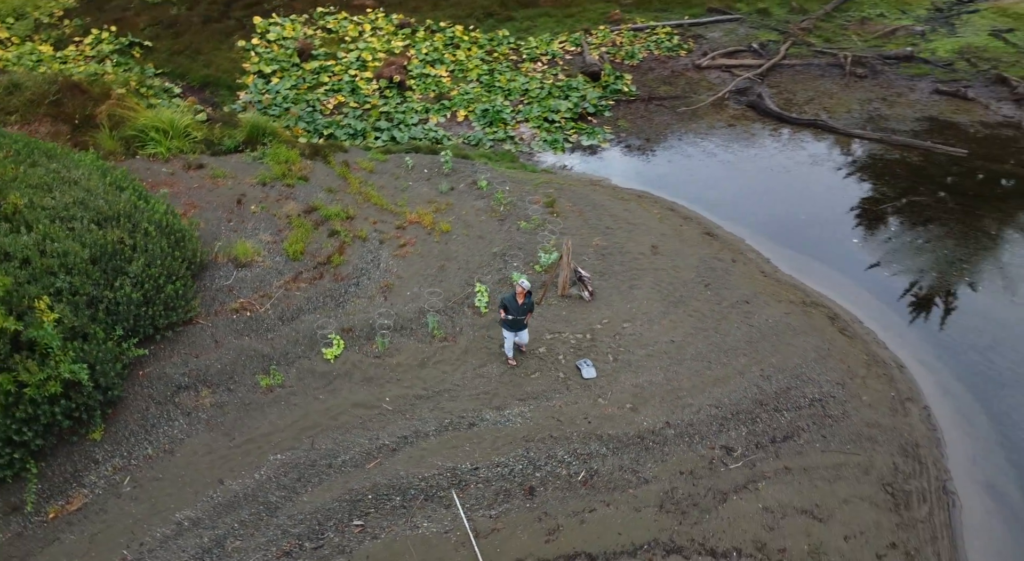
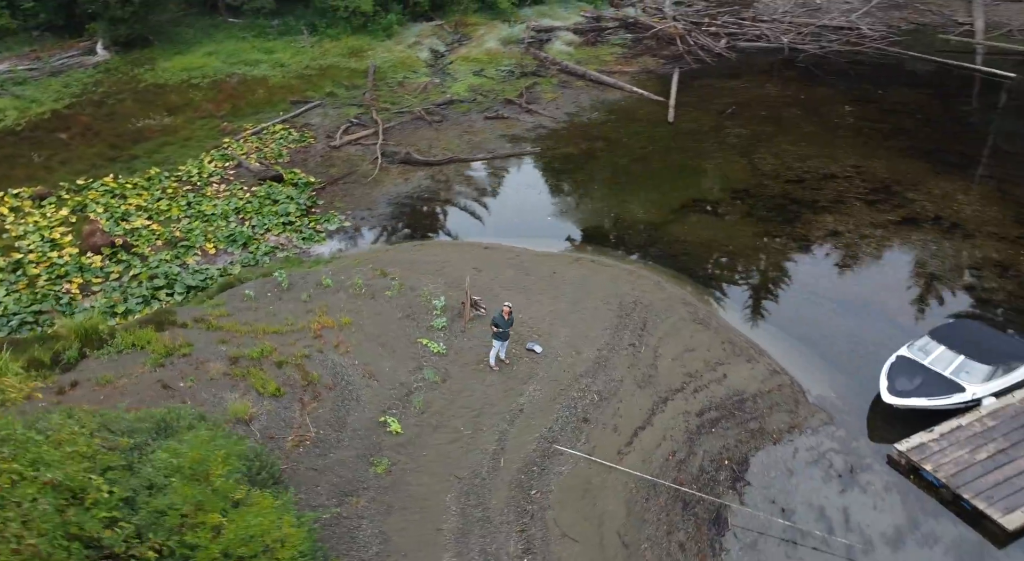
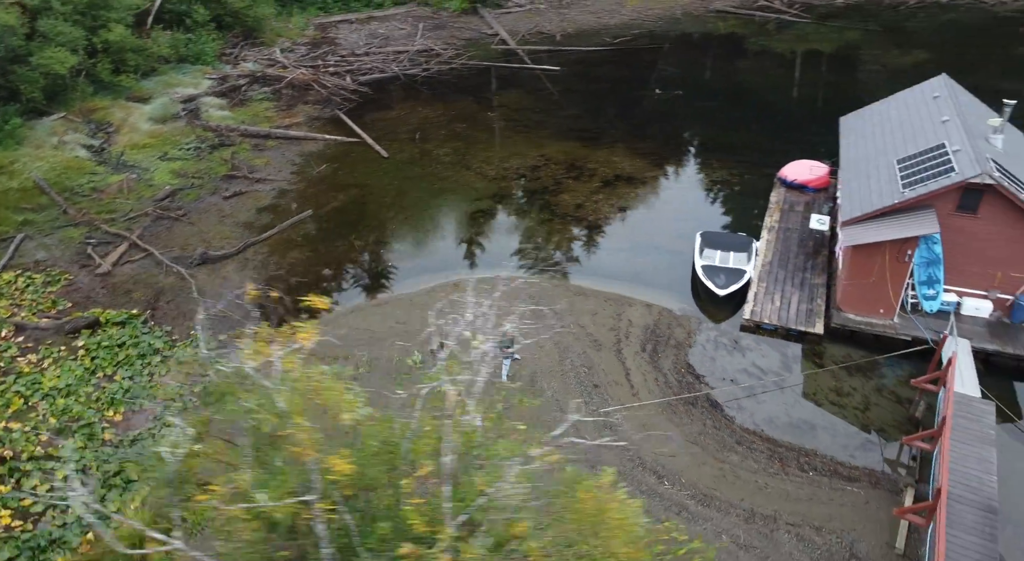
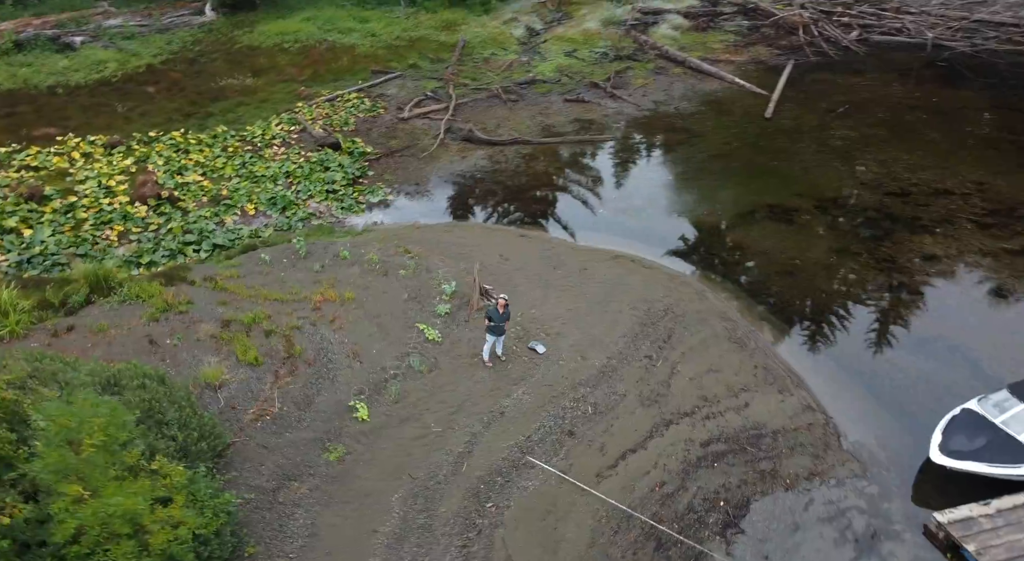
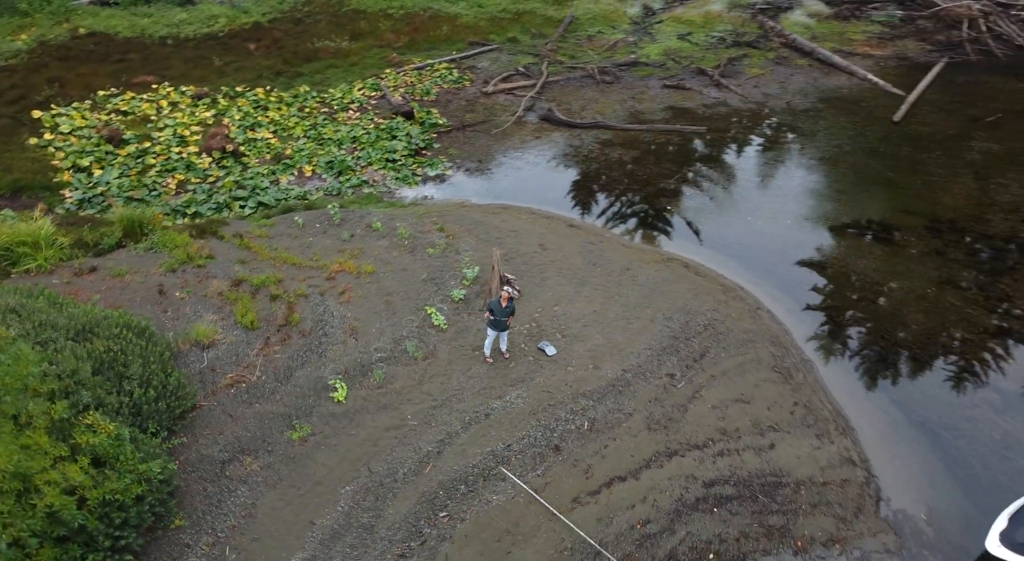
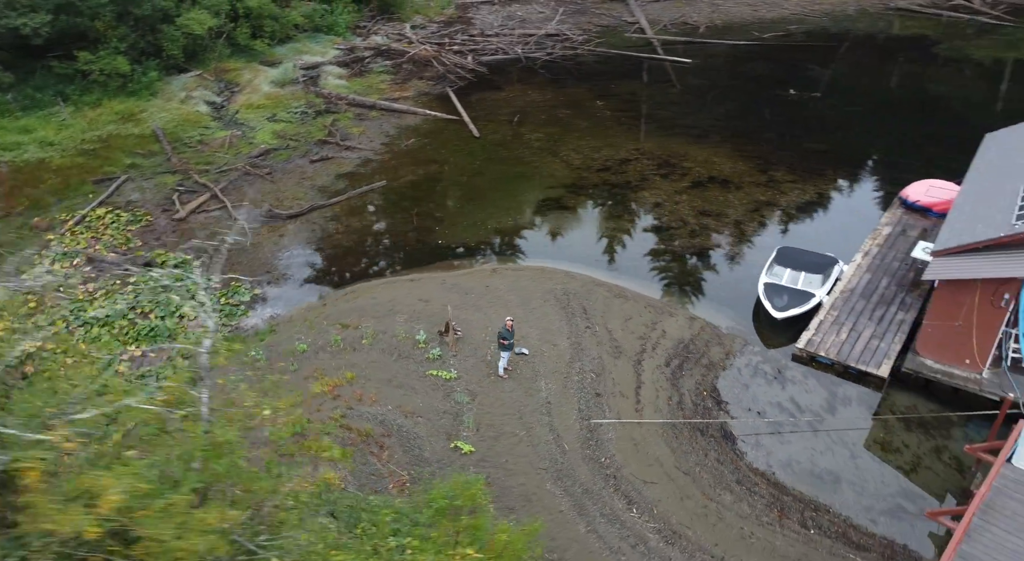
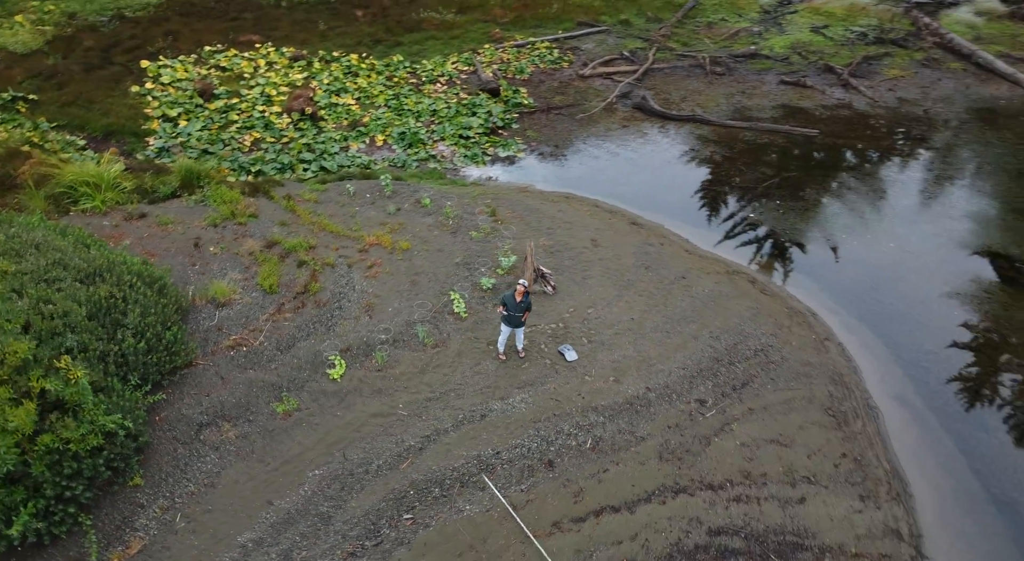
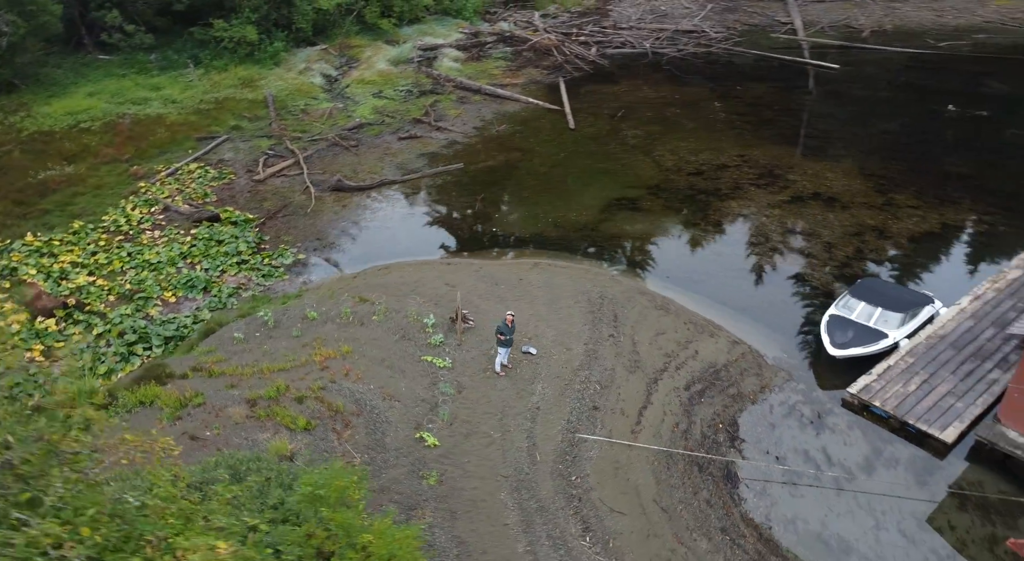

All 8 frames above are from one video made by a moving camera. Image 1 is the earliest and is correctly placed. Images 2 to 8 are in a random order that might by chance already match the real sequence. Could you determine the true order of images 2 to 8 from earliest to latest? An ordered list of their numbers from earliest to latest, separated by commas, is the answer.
7, 5, 4, 2, 8, 6, 3
